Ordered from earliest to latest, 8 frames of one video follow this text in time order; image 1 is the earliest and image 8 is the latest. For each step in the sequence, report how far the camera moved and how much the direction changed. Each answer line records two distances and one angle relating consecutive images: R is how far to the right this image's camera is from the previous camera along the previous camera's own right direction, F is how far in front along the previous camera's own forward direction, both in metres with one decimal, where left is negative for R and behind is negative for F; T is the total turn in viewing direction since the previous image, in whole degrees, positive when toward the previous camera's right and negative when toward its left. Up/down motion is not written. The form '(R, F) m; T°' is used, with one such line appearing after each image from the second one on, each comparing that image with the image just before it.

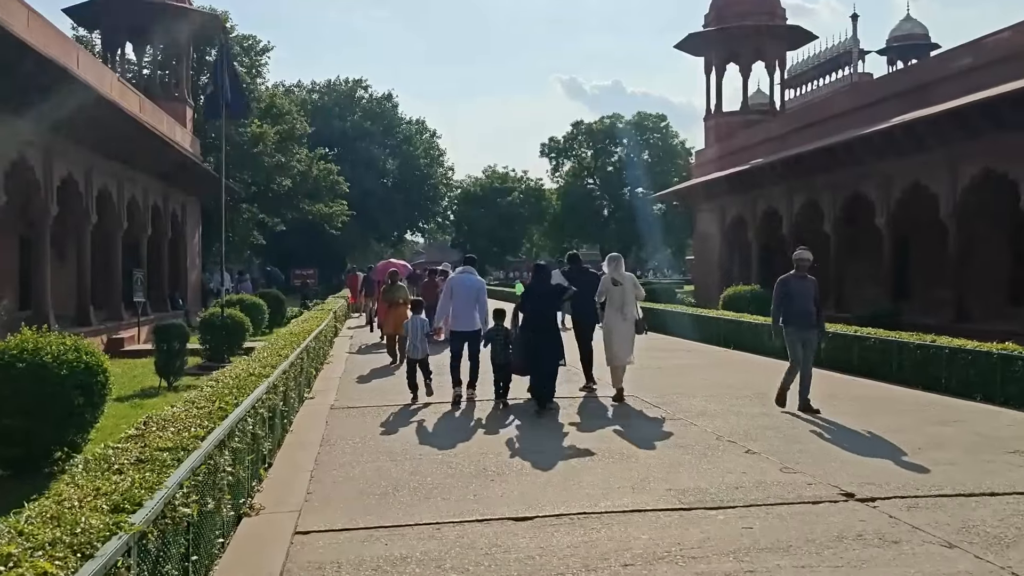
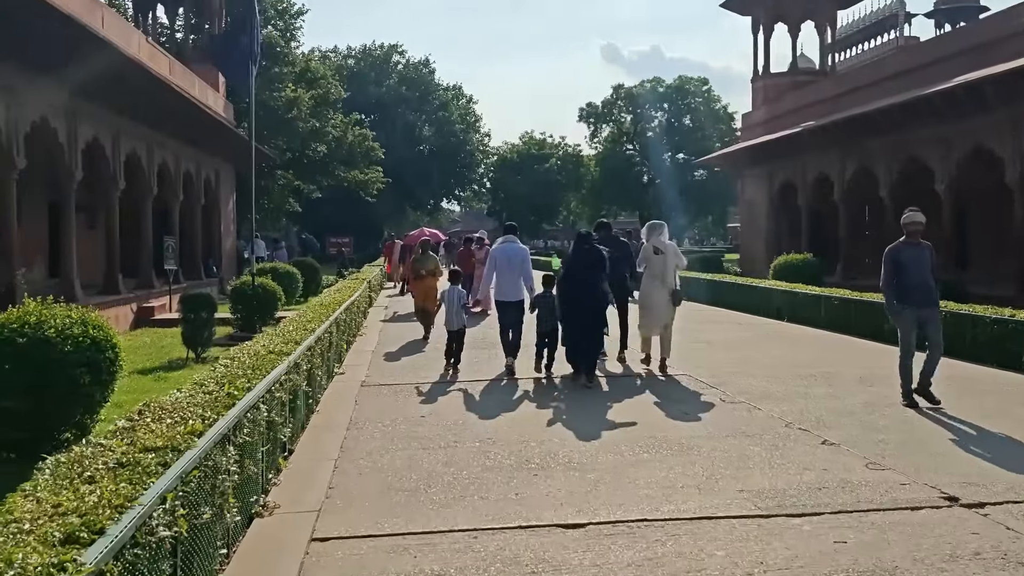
(-0.1, +0.7) m; -2°
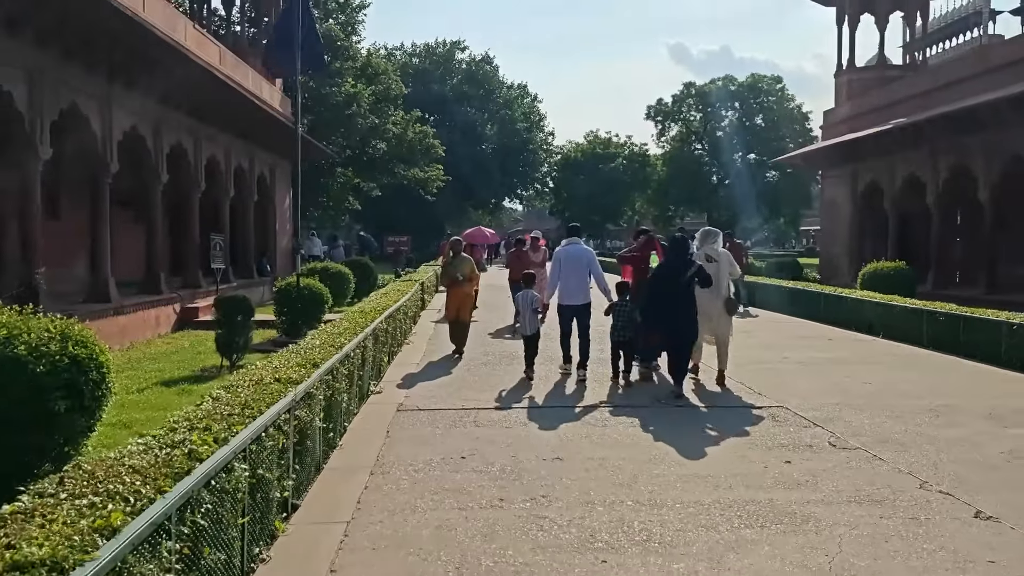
(0.0, +1.3) m; -4°
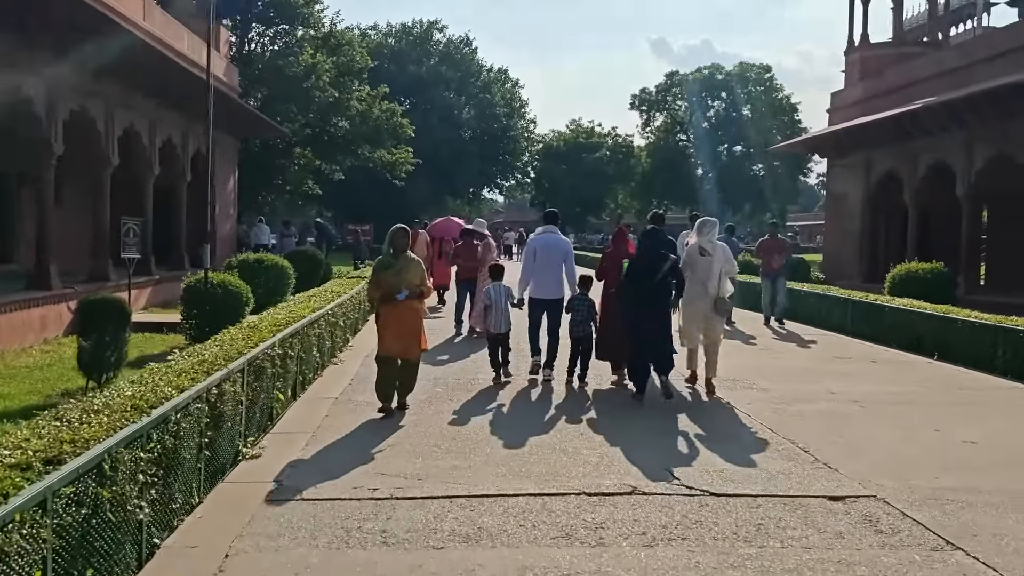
(+0.2, +2.8) m; +1°
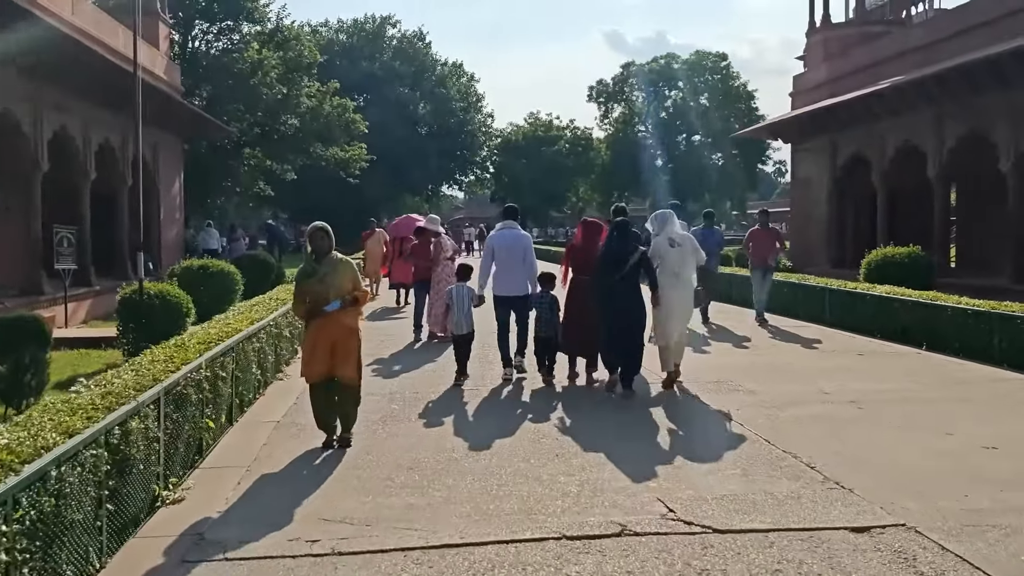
(0.0, +0.8) m; +2°
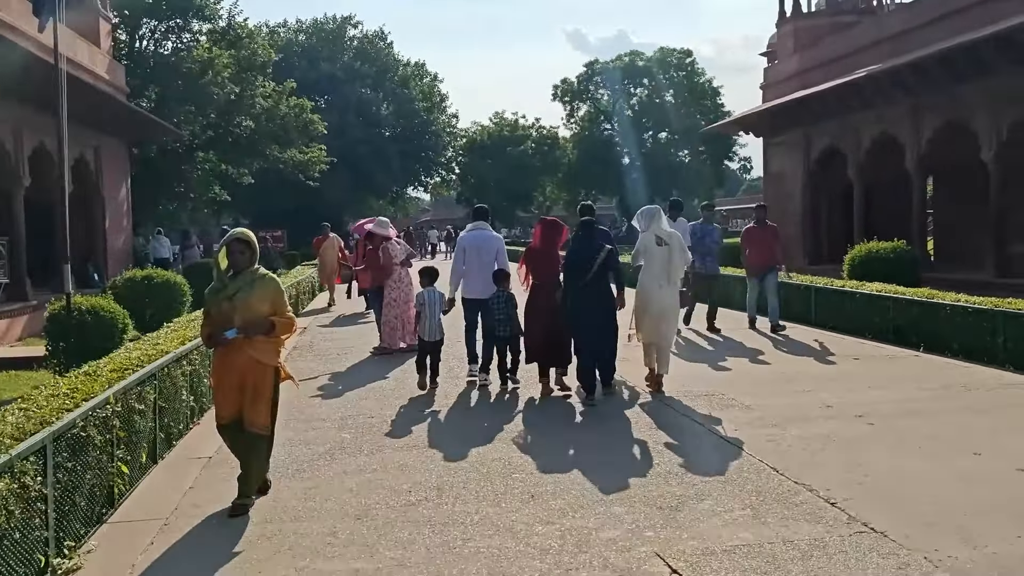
(0.0, +0.8) m; +2°
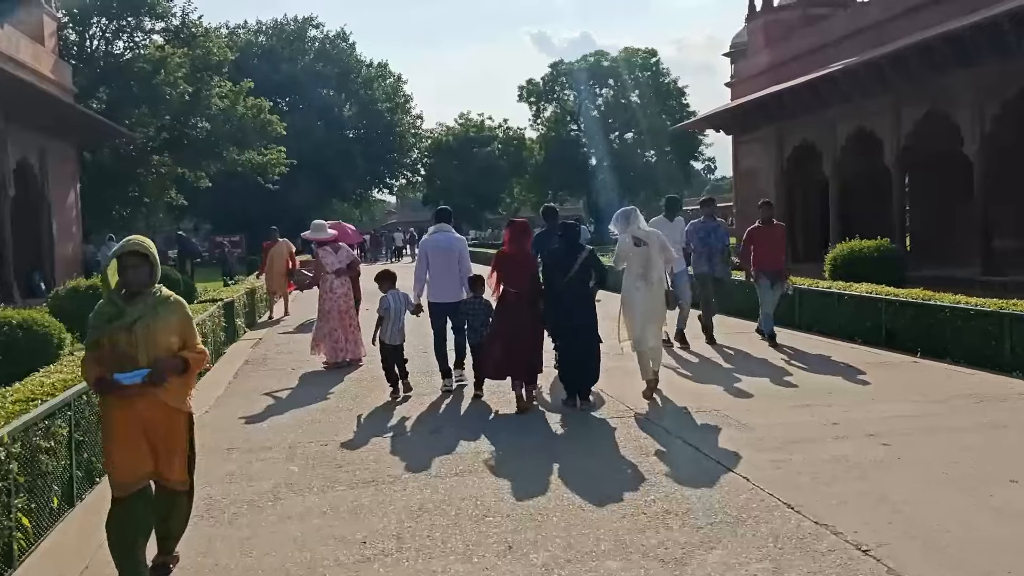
(0.0, +0.7) m; +2°
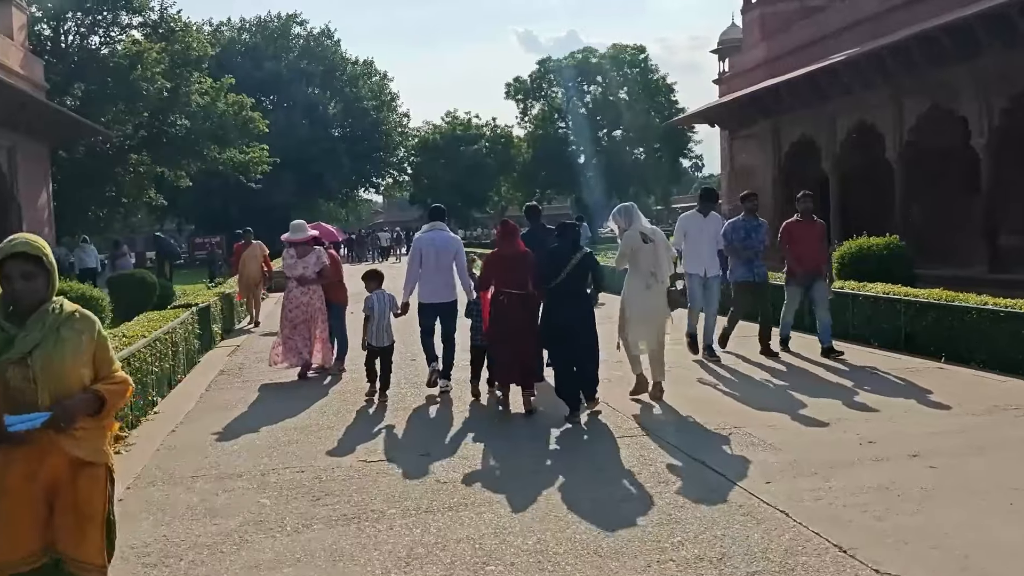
(-0.1, +0.6) m; +1°
